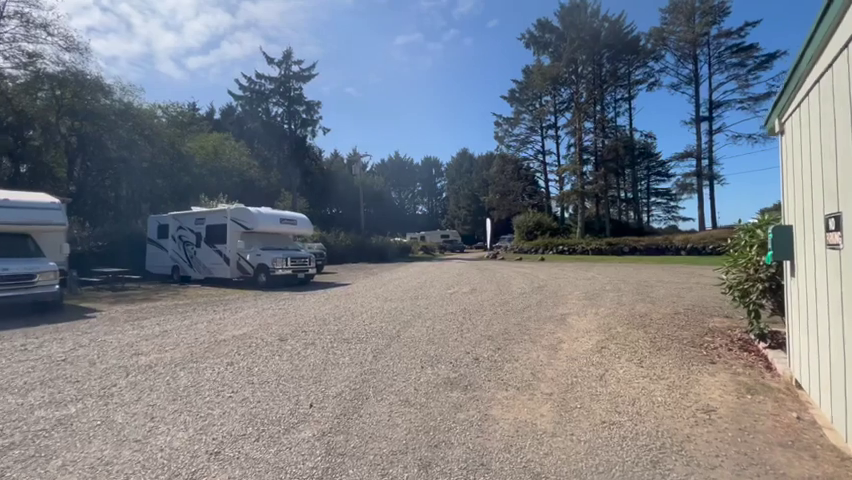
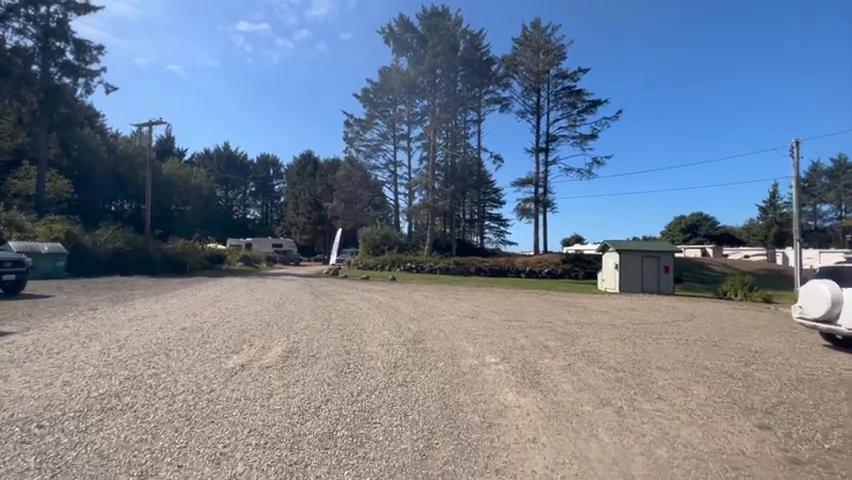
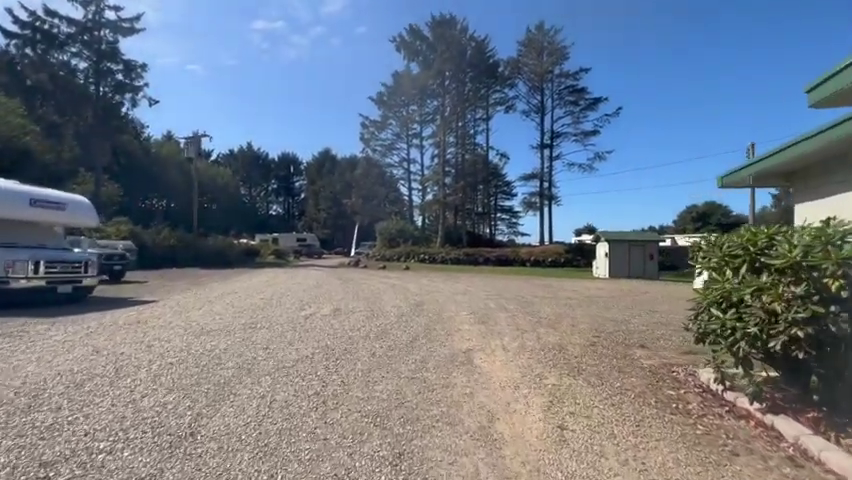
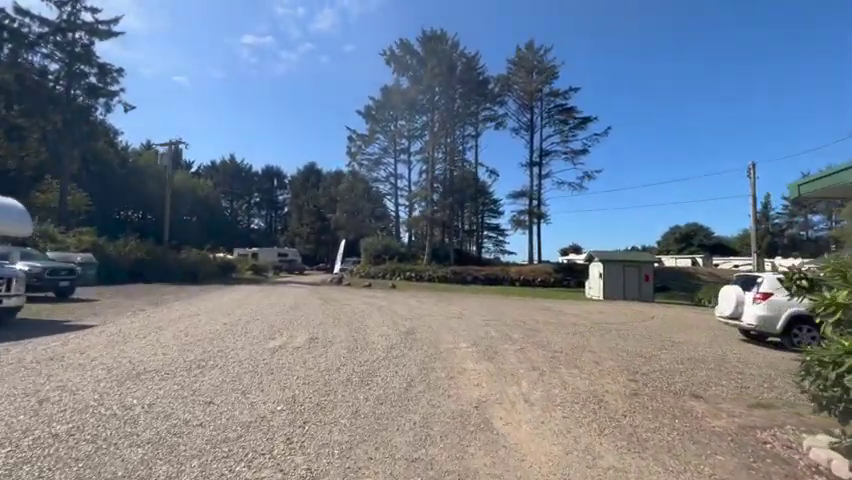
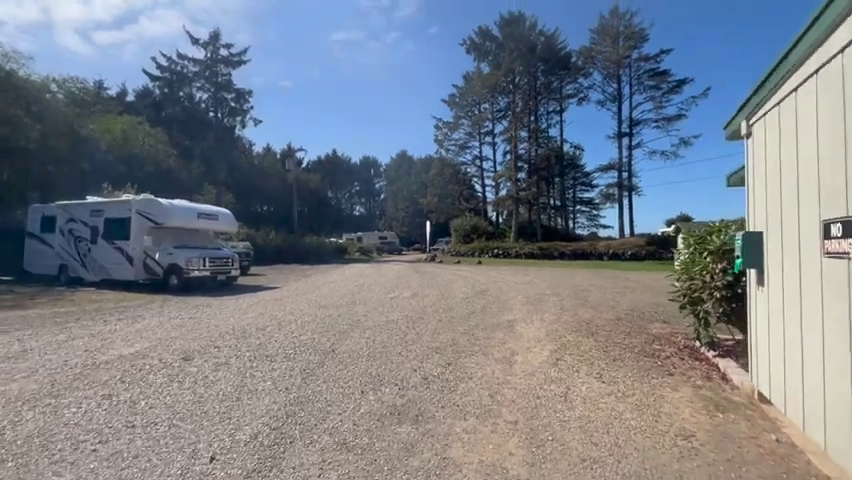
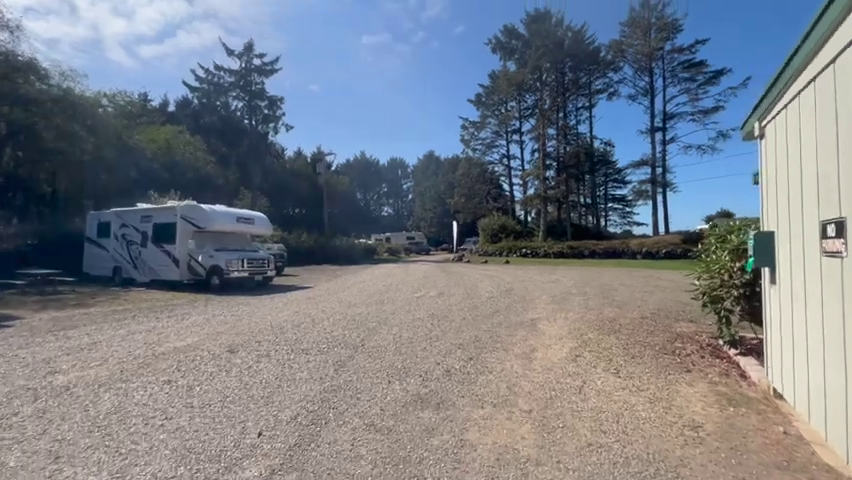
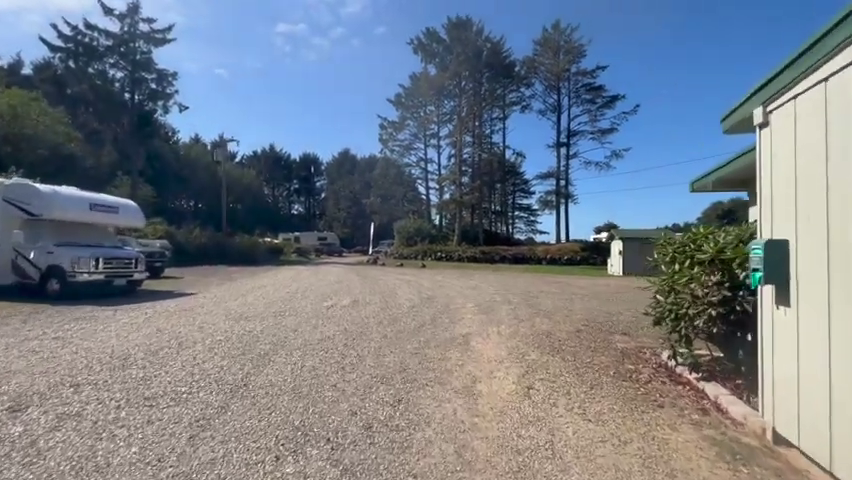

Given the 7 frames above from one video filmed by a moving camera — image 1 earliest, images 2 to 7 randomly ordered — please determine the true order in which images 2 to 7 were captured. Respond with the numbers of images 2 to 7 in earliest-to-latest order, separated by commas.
6, 5, 7, 3, 4, 2
